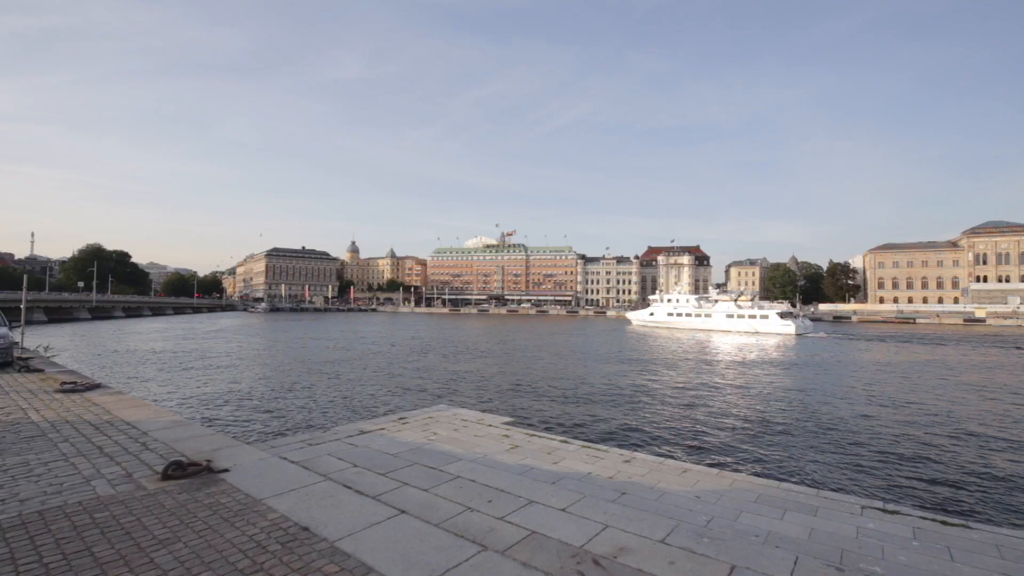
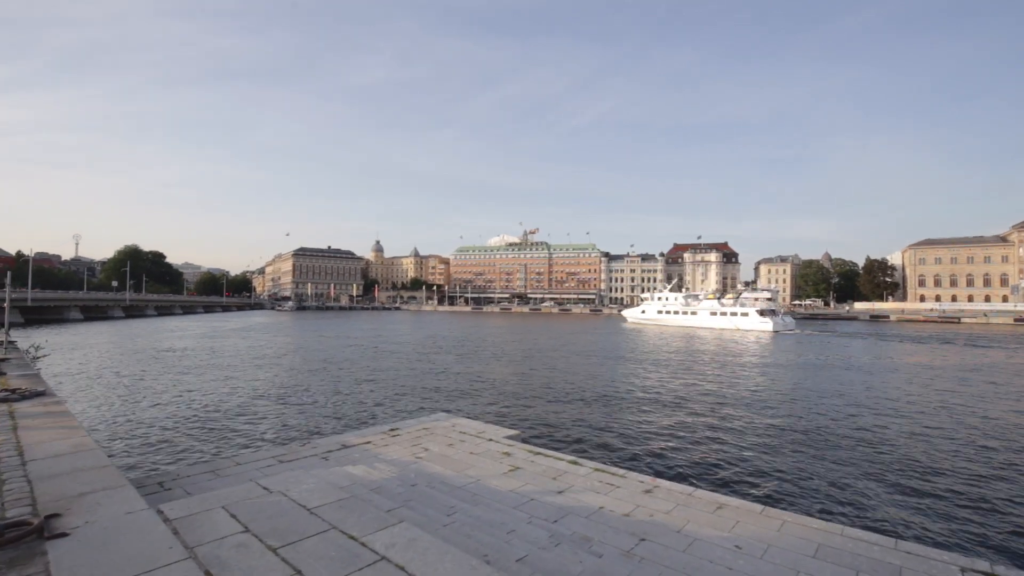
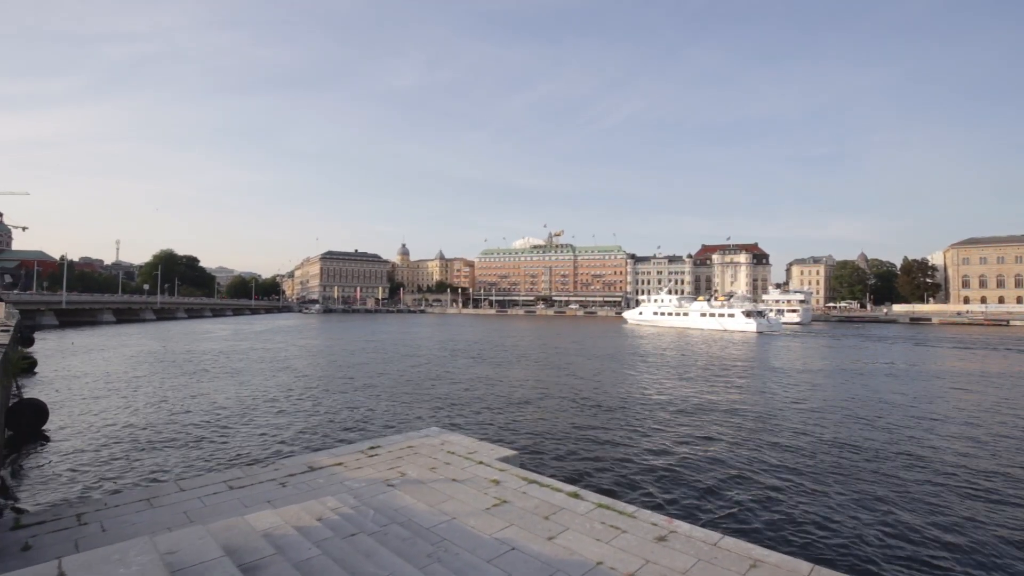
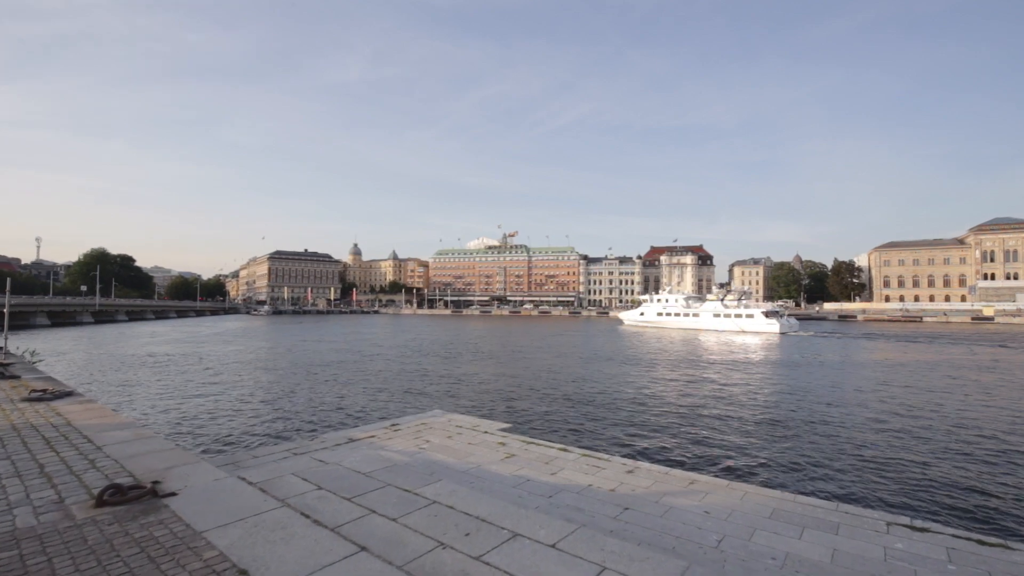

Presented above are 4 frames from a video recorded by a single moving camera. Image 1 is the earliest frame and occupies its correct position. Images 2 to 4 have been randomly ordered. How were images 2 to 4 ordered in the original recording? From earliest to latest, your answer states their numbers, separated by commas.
4, 2, 3
